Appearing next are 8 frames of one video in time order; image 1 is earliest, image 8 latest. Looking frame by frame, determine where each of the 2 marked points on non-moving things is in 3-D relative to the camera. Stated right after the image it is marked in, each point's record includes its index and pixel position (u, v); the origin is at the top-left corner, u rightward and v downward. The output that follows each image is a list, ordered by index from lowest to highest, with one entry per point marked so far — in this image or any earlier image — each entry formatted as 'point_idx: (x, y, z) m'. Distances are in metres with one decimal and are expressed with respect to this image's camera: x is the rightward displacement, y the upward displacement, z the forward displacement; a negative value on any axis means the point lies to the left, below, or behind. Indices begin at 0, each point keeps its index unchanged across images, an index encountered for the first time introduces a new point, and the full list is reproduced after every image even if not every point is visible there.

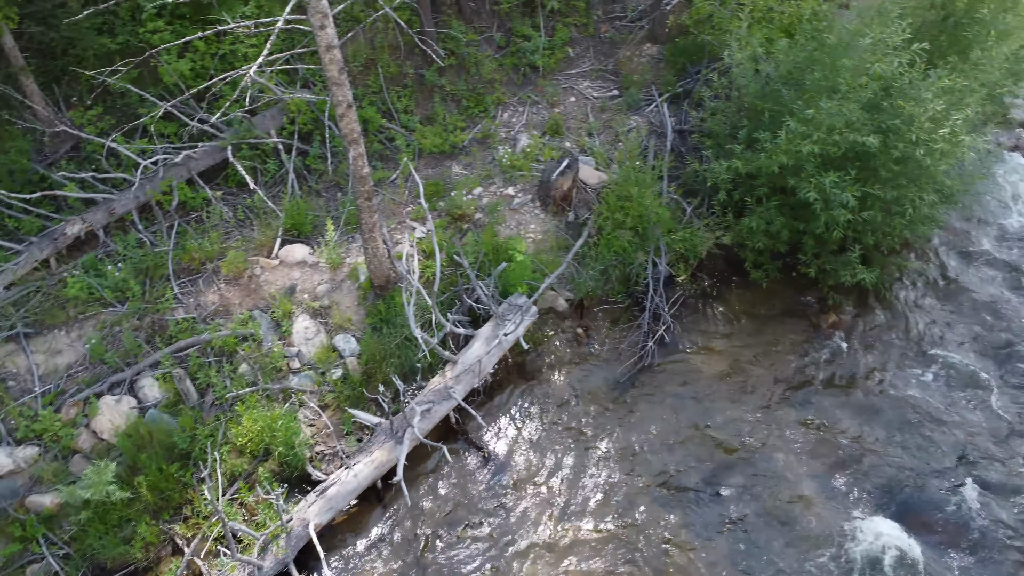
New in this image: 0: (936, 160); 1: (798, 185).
0: (+4.7, +1.4, +7.1) m
1: (+3.3, +1.1, +7.3) m
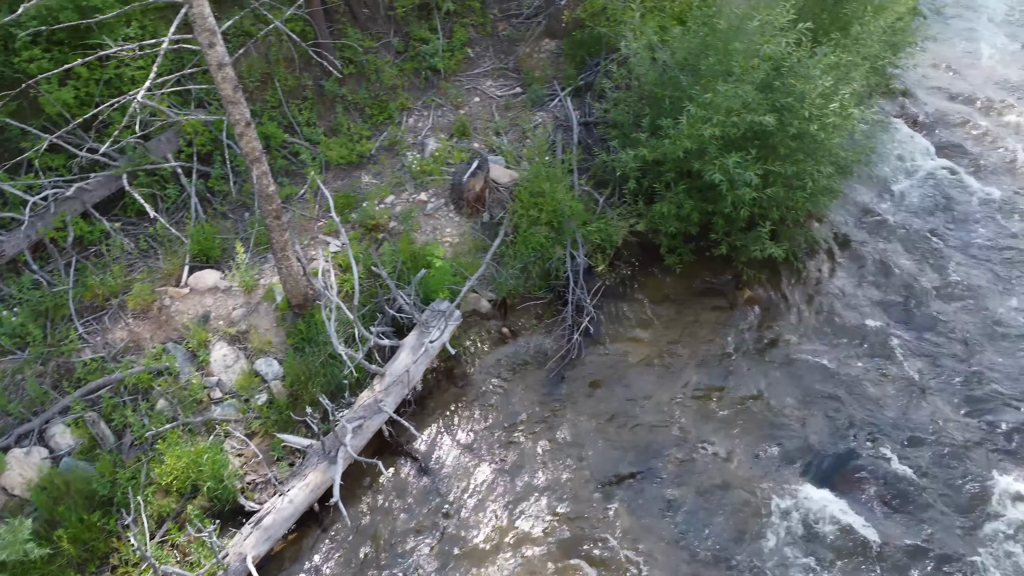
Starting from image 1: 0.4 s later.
0: (+3.6, +1.7, +7.4) m
1: (+2.2, +1.4, +7.5) m
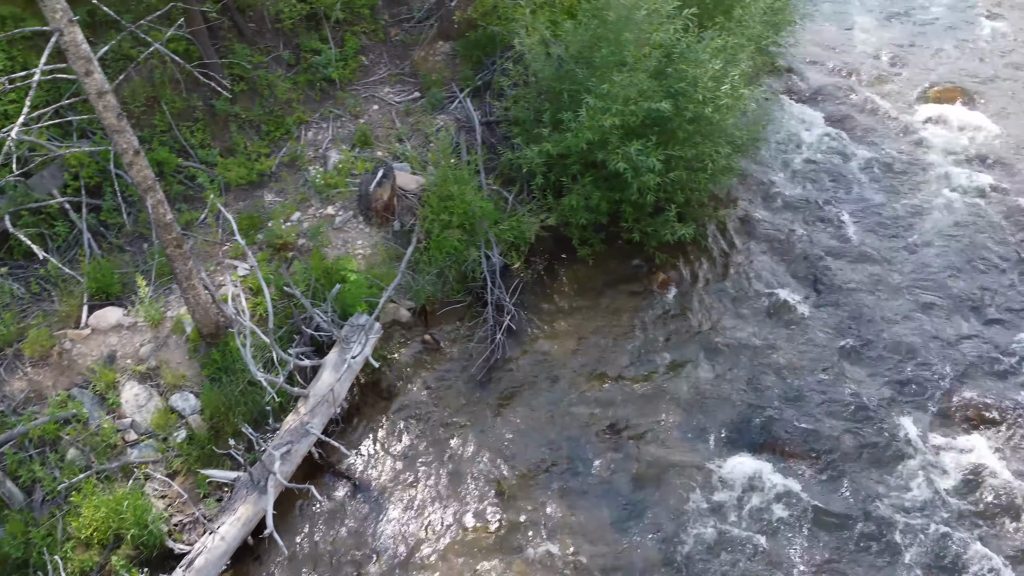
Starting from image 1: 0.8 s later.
0: (+2.5, +2.0, +7.6) m
1: (+1.1, +1.5, +7.6) m
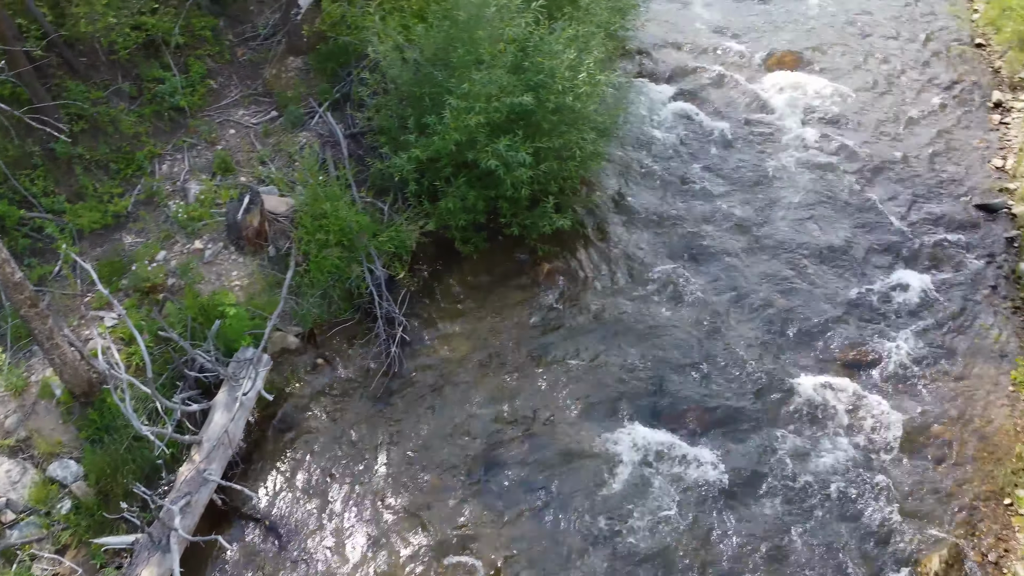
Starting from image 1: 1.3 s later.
0: (+0.8, +2.2, +7.7) m
1: (-0.4, +1.5, +7.6) m
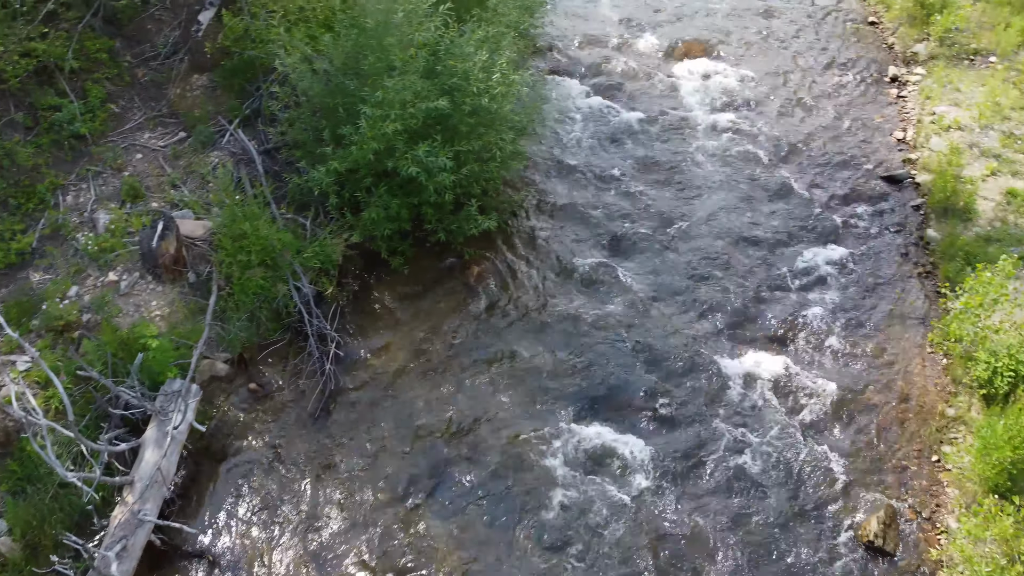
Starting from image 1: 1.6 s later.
0: (-0.1, +2.2, +7.7) m
1: (-1.3, +1.4, +7.5) m
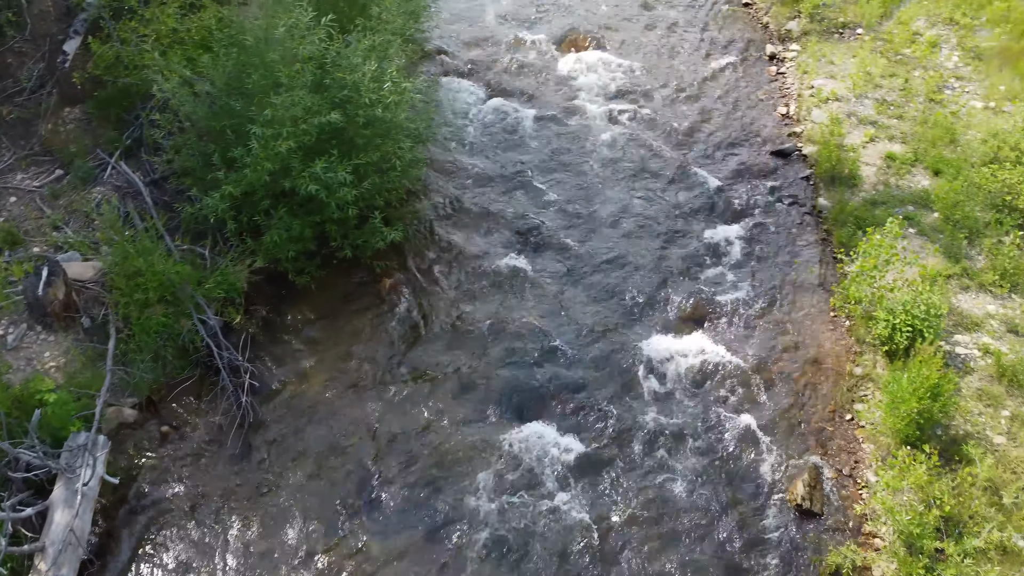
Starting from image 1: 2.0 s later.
0: (-1.4, +2.0, +7.6) m
1: (-2.4, +1.1, +7.2) m
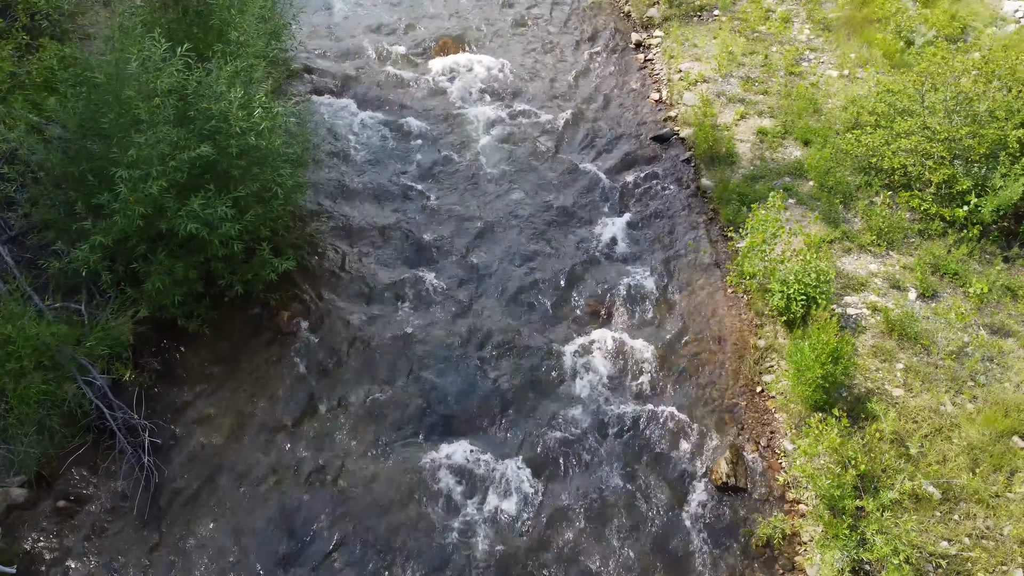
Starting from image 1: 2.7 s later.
0: (-2.7, +1.7, +7.3) m
1: (-3.6, +0.7, +6.8) m
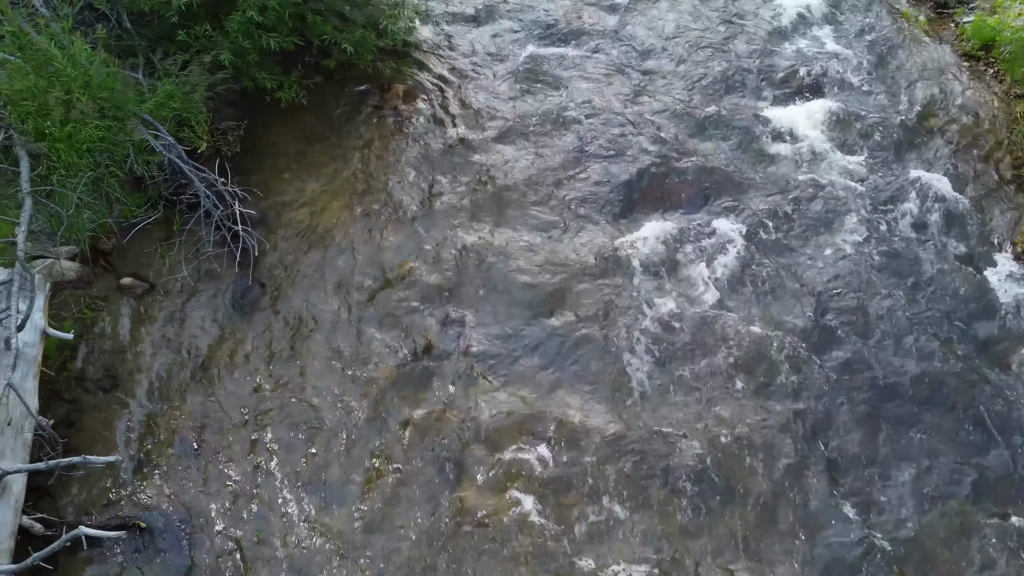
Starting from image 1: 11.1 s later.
0: (-0.8, +2.0, +6.7) m
1: (-1.6, +1.0, +6.2) m
